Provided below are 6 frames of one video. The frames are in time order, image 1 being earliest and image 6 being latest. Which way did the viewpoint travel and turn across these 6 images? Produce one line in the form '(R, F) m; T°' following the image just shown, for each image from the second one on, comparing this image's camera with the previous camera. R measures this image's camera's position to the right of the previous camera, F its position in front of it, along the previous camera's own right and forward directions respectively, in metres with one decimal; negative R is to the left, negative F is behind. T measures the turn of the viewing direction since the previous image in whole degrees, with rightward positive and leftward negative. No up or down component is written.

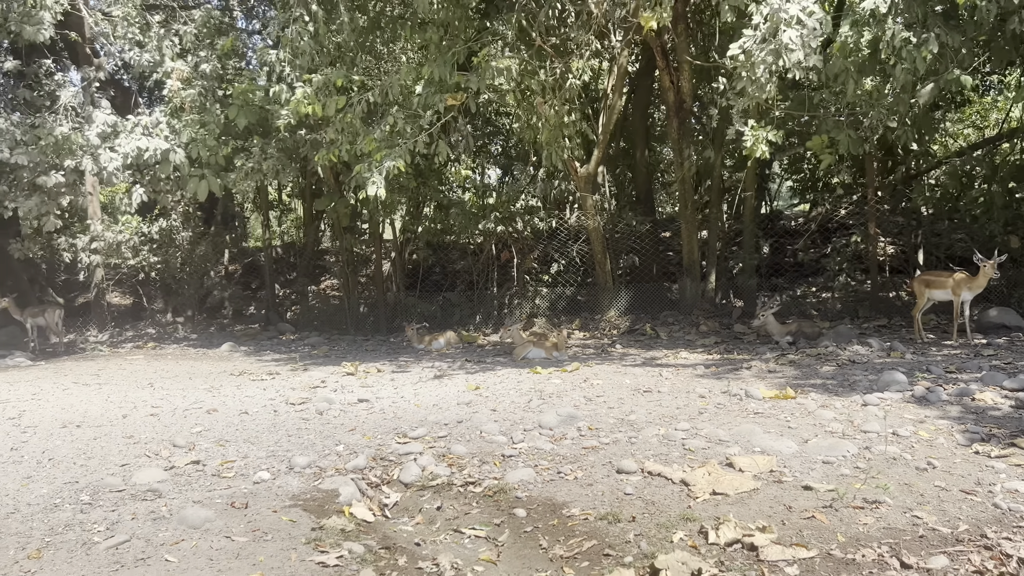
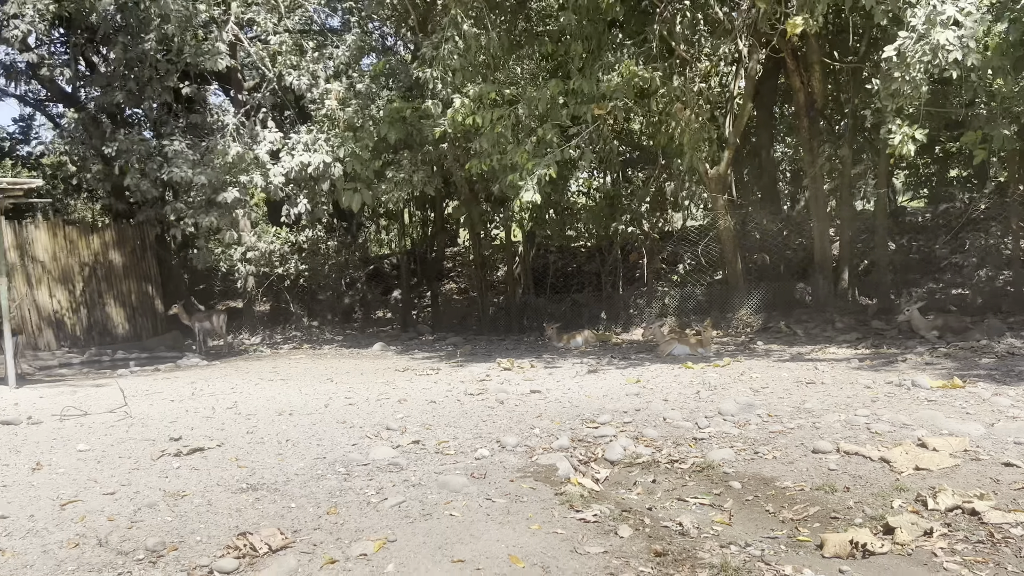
(-0.7, -0.6) m; -6°
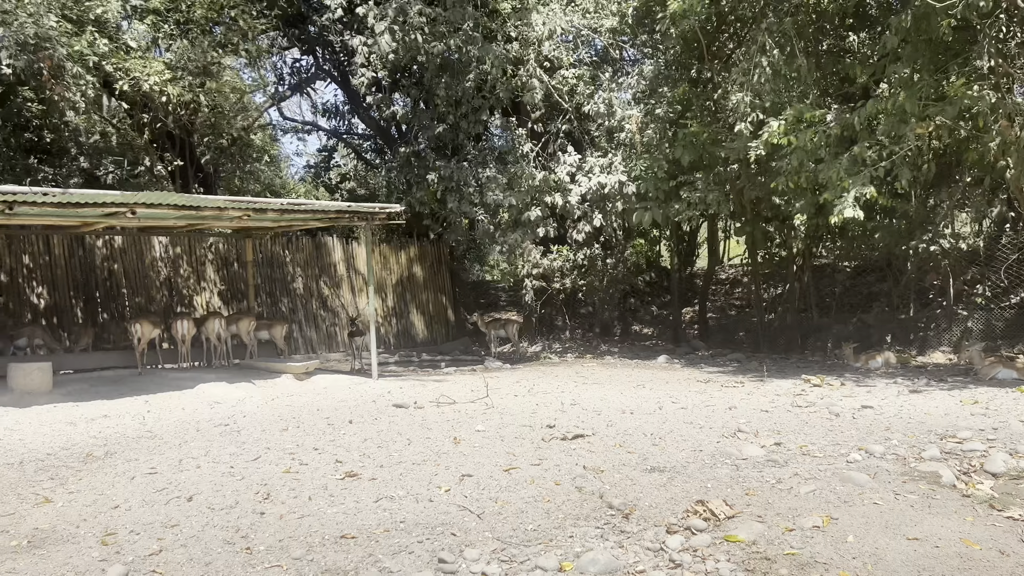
(-1.1, -0.9) m; -15°
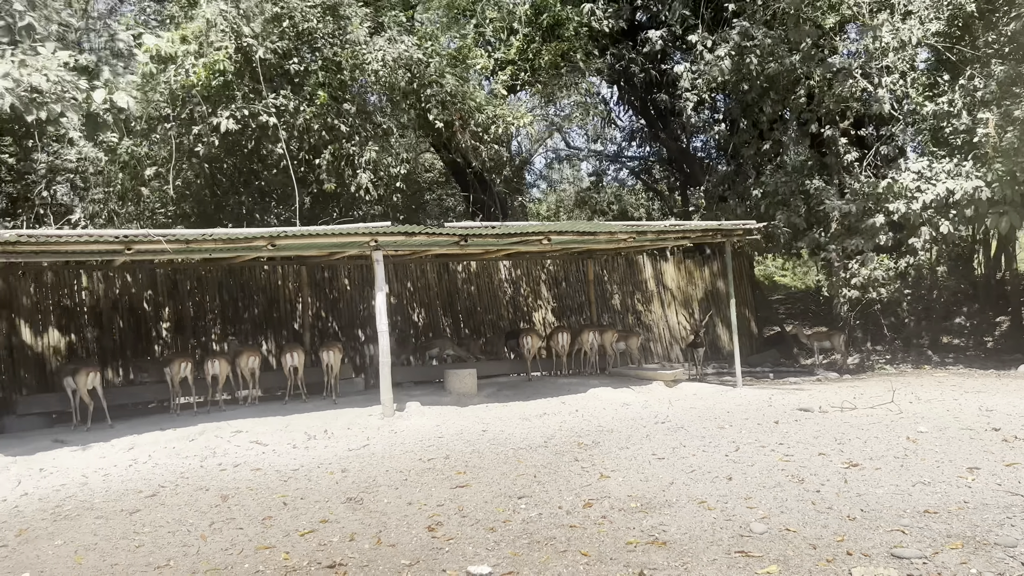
(-2.1, -1.1) m; -15°
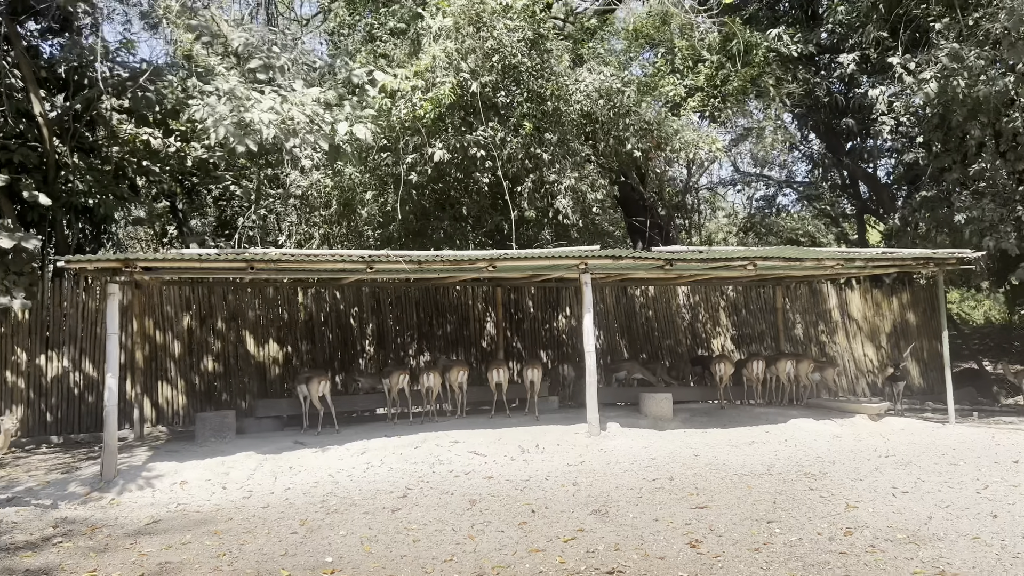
(-0.9, -0.3) m; -10°
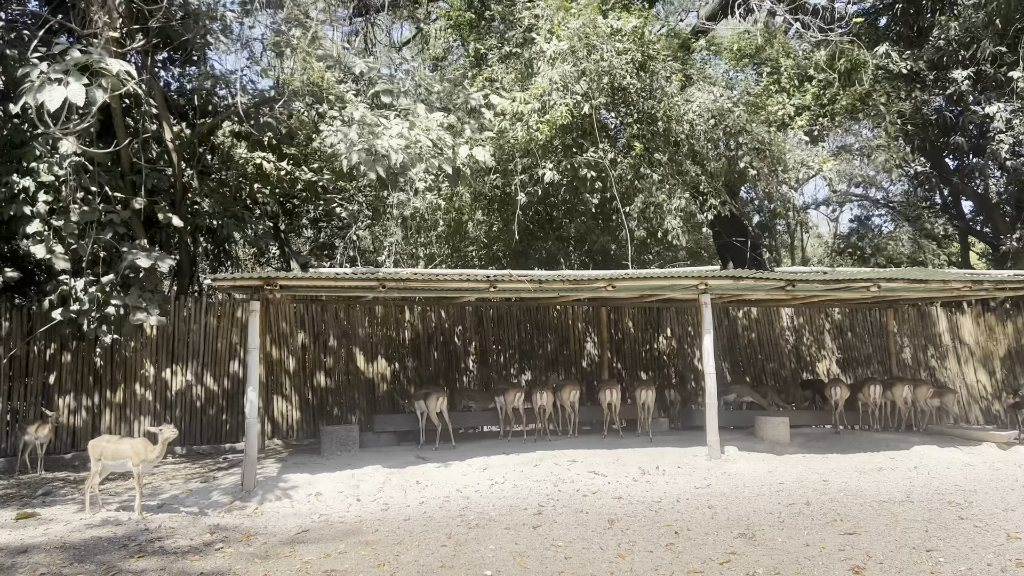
(-0.6, -0.1) m; -5°
